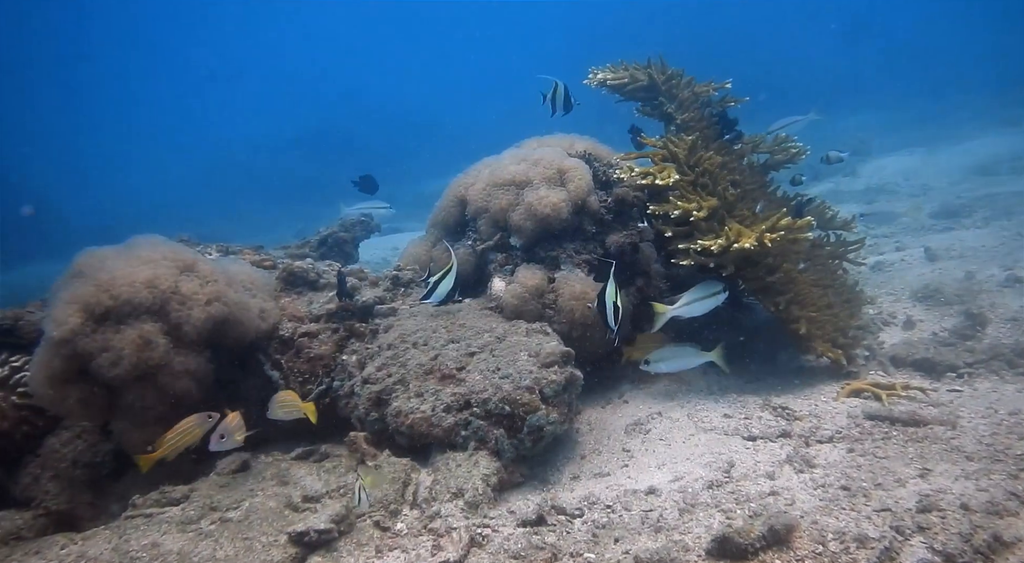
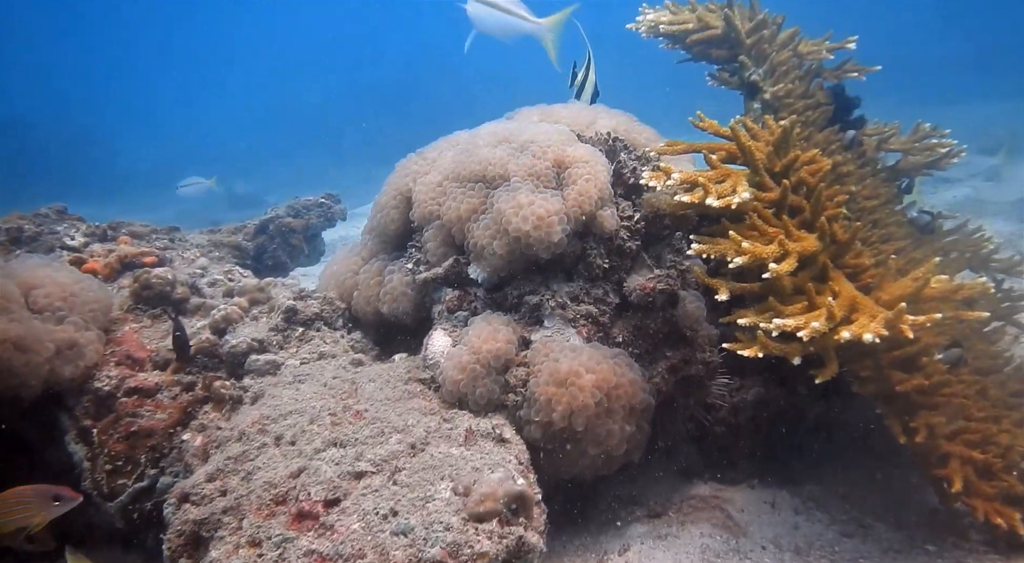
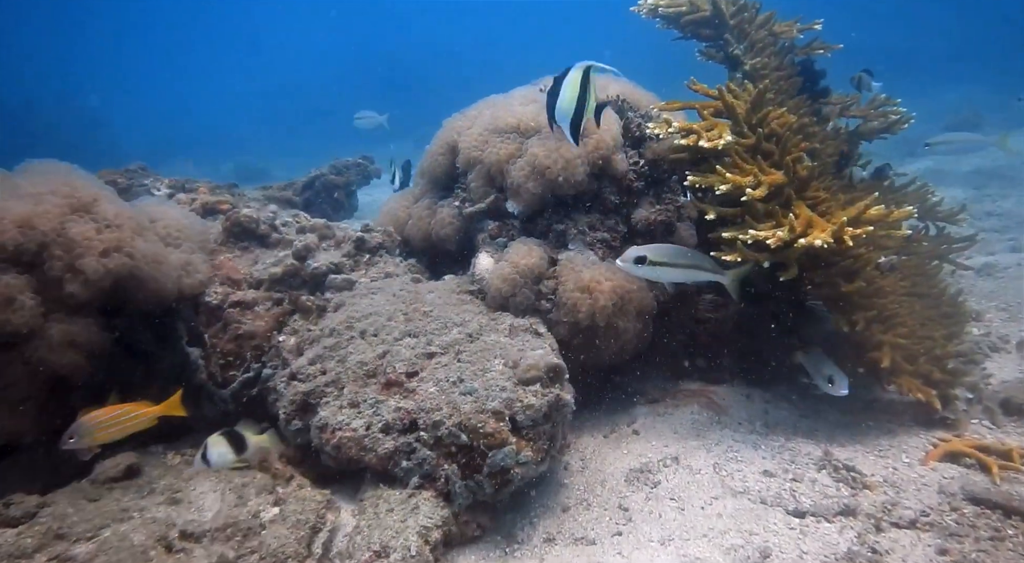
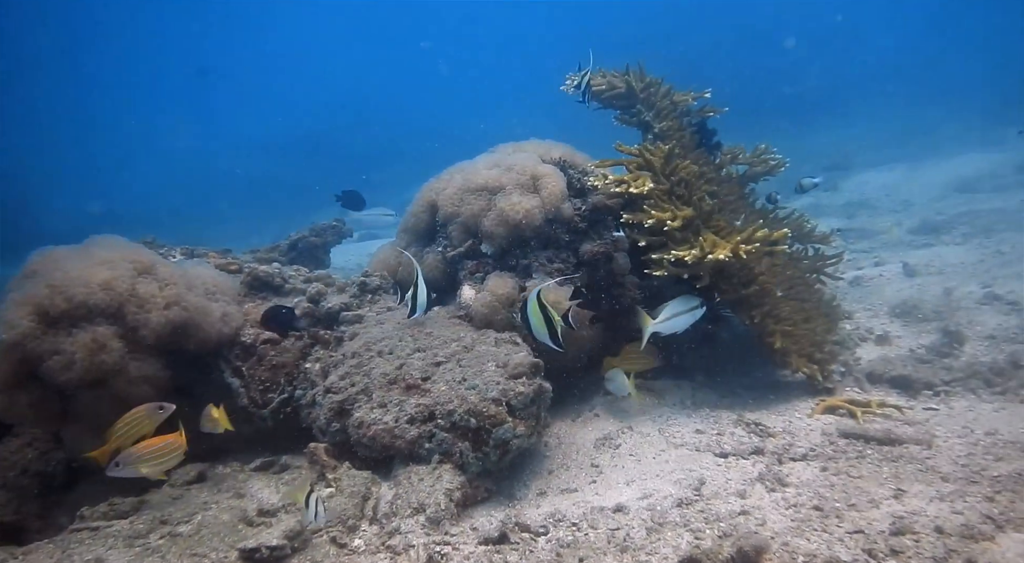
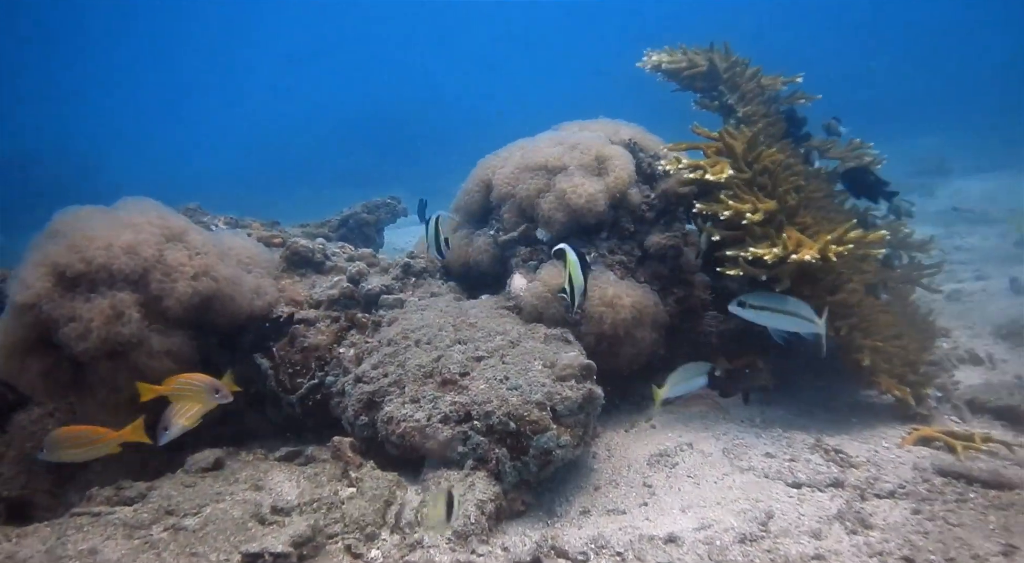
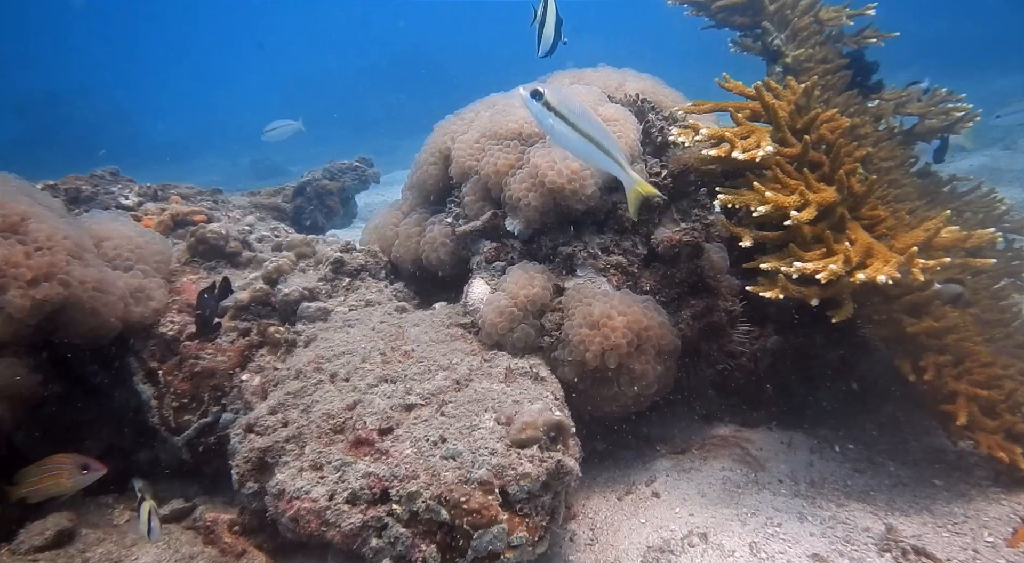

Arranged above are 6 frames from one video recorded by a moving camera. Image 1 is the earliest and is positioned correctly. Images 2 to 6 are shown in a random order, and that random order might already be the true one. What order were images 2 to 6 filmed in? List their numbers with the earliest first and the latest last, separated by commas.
4, 5, 3, 6, 2
